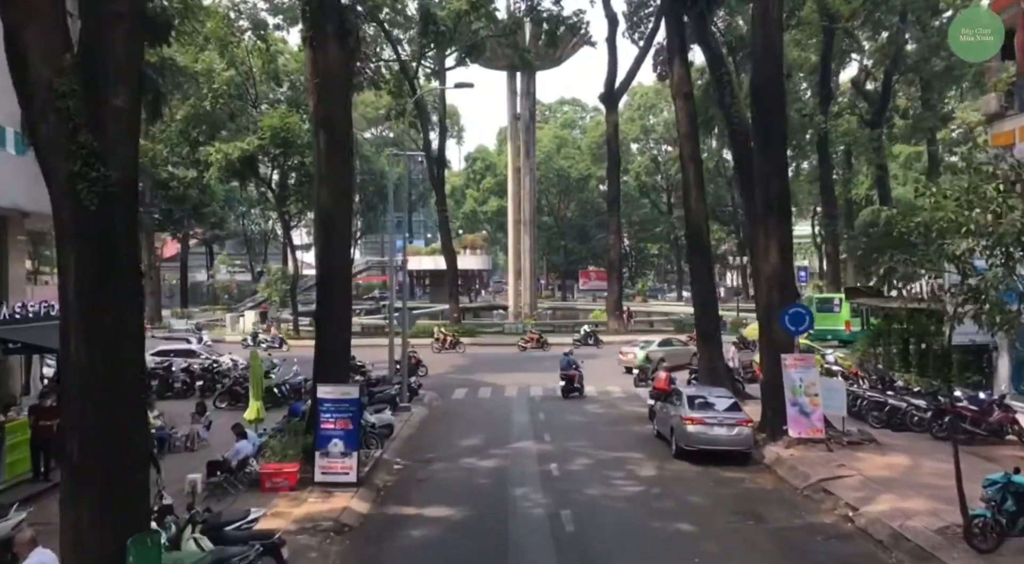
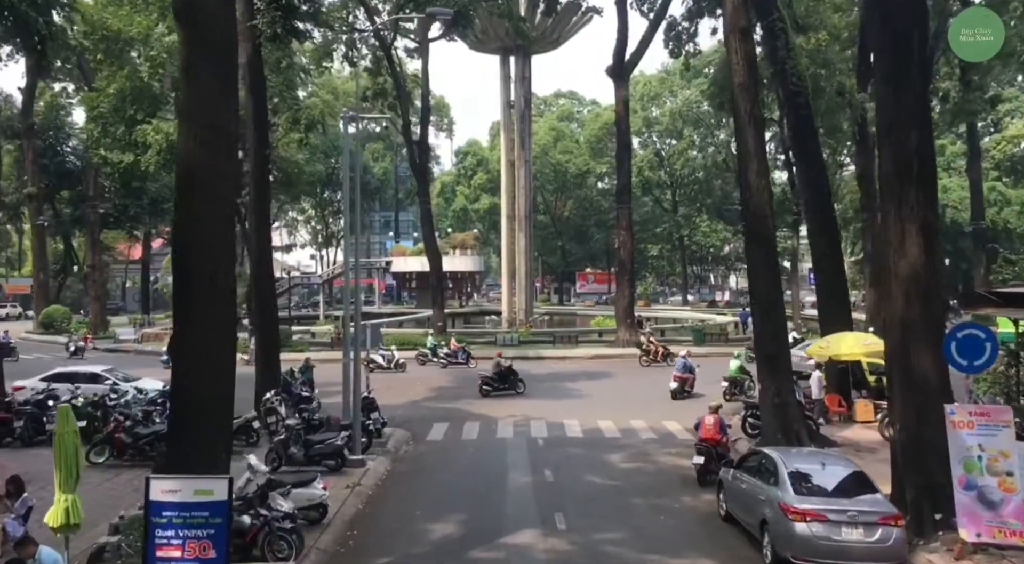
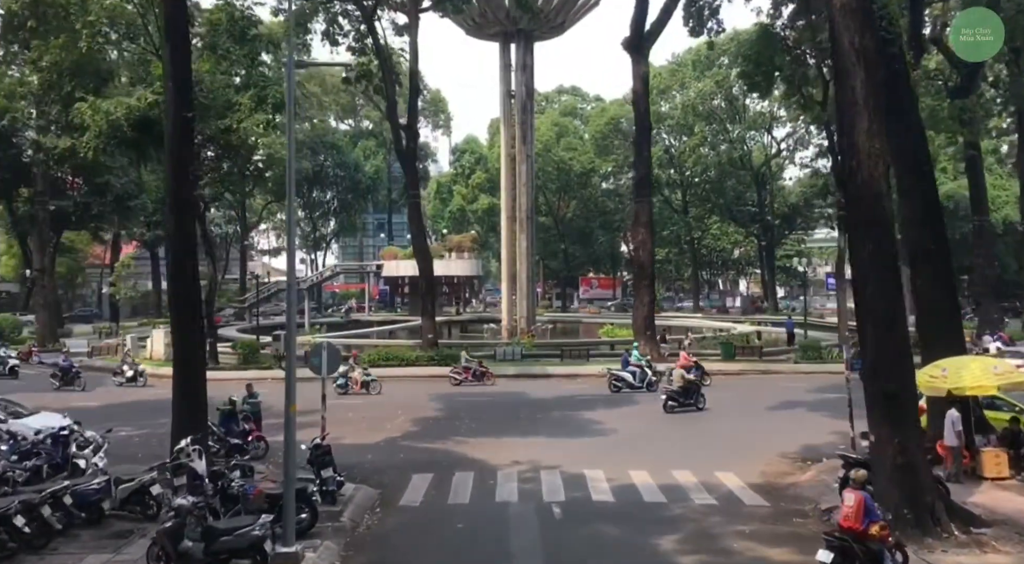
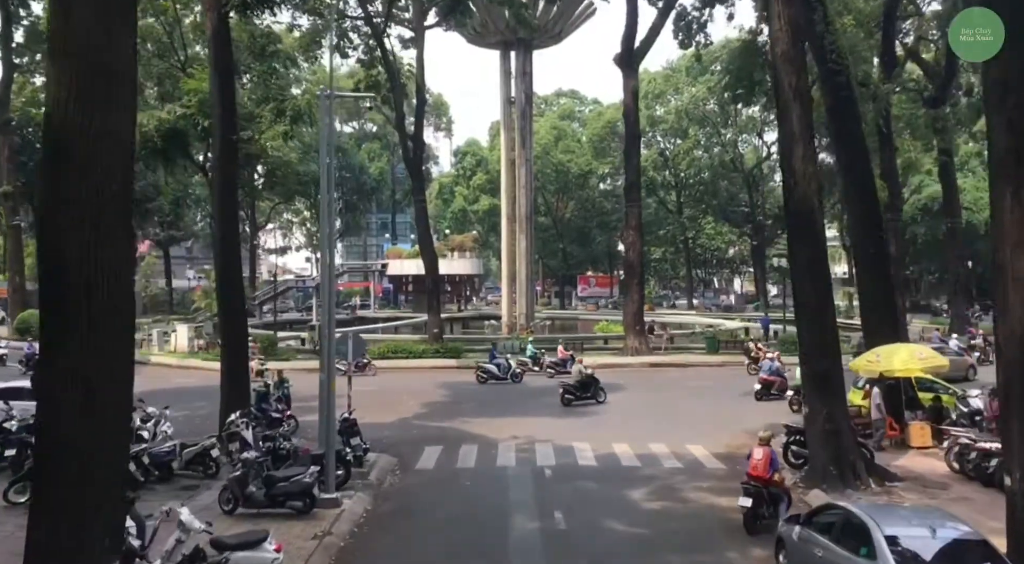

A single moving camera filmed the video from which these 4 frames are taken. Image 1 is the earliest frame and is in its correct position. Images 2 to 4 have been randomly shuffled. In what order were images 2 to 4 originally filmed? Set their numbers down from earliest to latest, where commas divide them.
2, 4, 3
